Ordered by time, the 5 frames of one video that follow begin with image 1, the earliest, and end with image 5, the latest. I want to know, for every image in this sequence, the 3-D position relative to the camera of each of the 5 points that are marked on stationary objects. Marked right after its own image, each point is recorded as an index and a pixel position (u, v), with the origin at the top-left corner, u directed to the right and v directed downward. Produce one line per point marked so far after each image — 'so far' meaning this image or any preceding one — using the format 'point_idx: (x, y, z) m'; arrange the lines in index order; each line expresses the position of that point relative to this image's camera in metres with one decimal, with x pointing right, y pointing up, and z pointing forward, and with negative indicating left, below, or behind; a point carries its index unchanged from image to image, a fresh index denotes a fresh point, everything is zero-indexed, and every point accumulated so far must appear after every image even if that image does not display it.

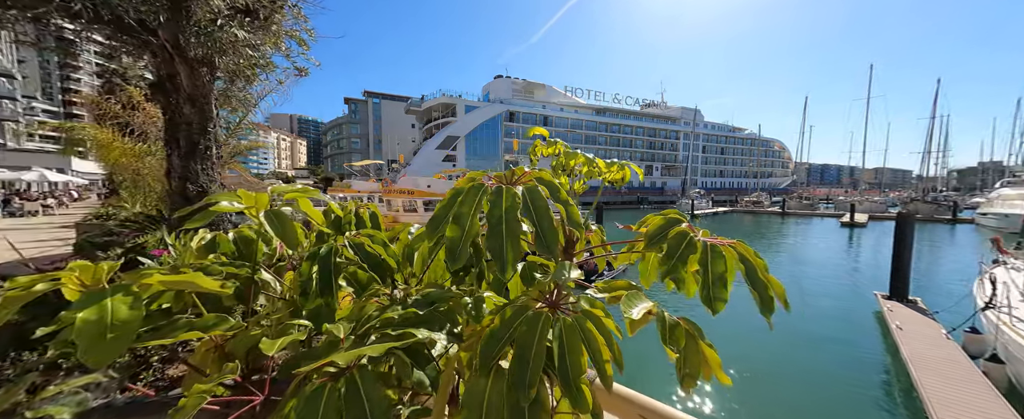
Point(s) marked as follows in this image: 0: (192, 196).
0: (-2.7, +0.1, +2.8) m
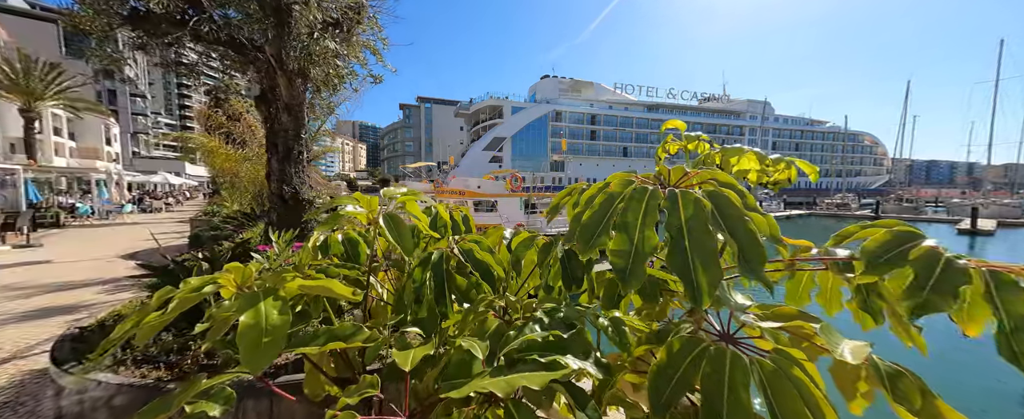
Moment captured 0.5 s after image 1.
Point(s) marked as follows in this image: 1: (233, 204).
0: (-2.1, +0.1, +3.1) m
1: (-10.2, +0.2, +11.9) m
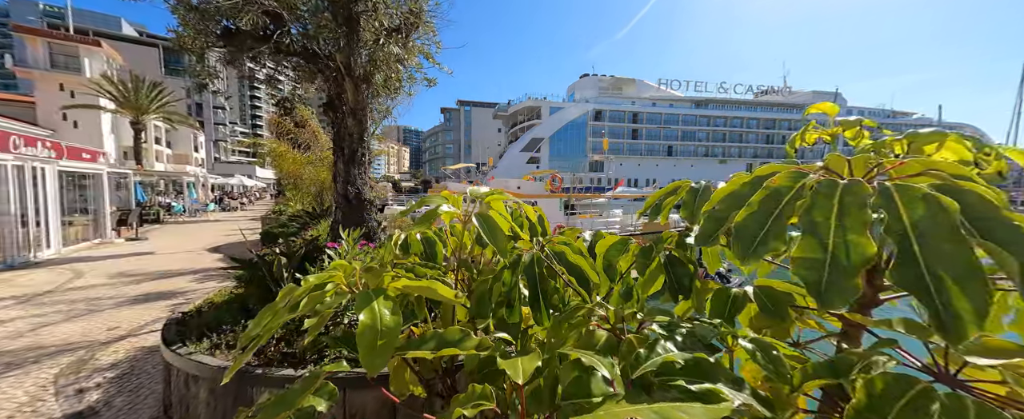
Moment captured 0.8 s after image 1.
0: (-1.6, +0.1, +3.3) m
1: (-8.5, +0.2, +12.9) m
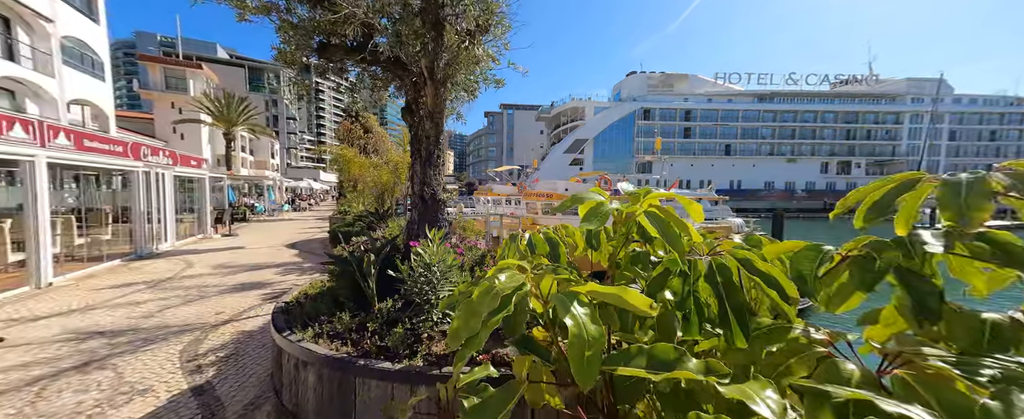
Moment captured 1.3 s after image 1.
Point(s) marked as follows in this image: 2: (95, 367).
0: (-0.9, +0.1, +3.4) m
1: (-6.5, +0.2, +13.9) m
2: (-4.7, -1.8, +3.7) m
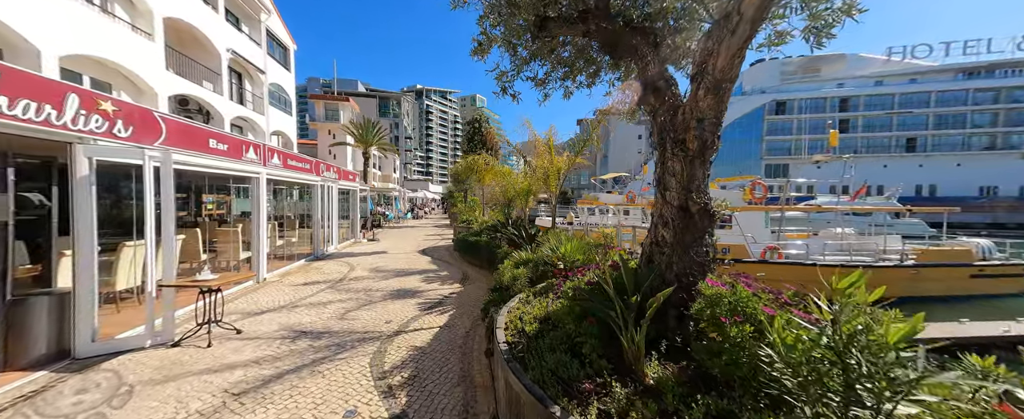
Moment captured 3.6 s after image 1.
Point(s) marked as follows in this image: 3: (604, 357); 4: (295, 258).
0: (+1.2, 0.0, +2.5) m
1: (-1.2, -0.2, +14.2) m
2: (-2.4, -1.9, +3.8) m
3: (+0.5, -0.9, +1.9) m
4: (-7.3, -1.6, +11.0) m
